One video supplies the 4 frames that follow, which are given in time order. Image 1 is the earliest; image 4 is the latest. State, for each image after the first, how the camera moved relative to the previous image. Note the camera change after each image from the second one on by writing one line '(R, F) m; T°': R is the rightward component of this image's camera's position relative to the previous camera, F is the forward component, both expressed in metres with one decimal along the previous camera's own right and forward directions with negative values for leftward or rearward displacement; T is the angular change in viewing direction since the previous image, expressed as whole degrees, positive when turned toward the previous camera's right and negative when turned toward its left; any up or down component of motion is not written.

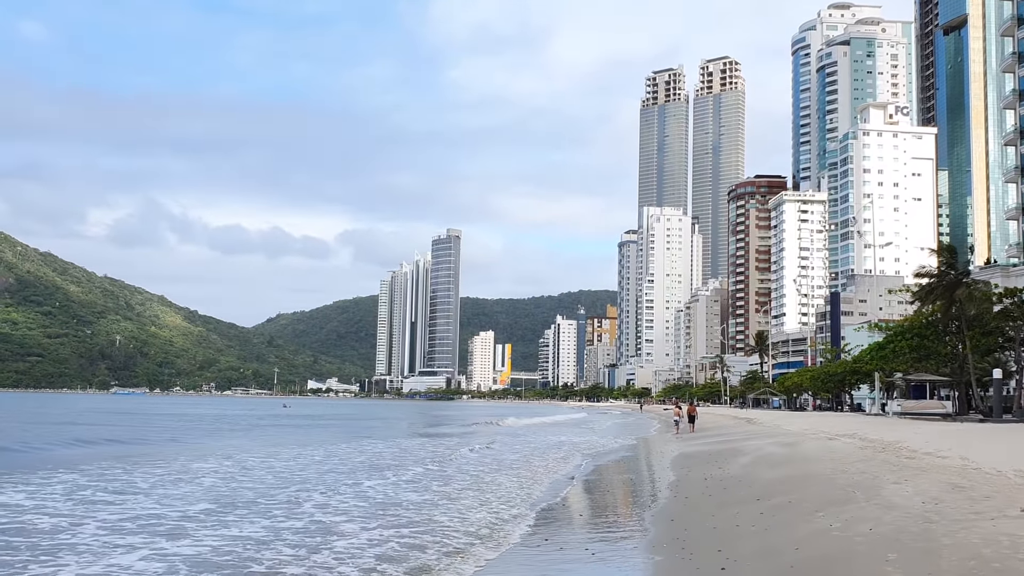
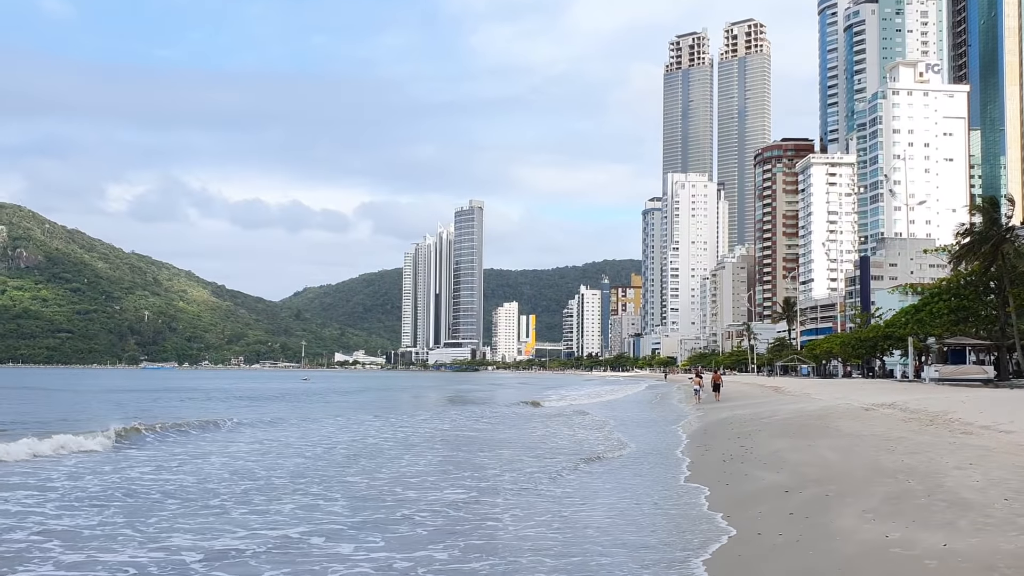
(+0.3, +1.2) m; -1°
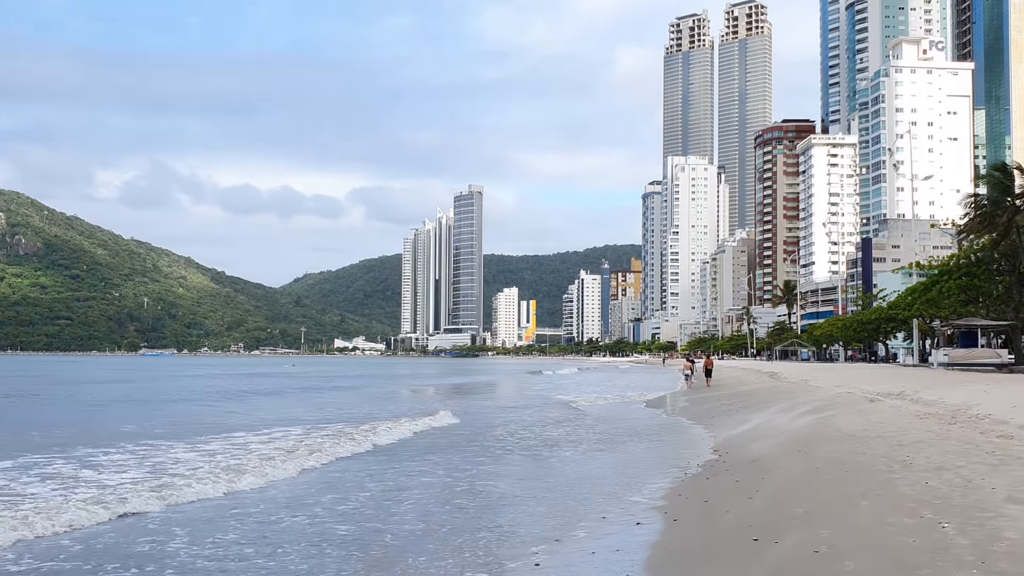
(+0.6, +1.7) m; 0°
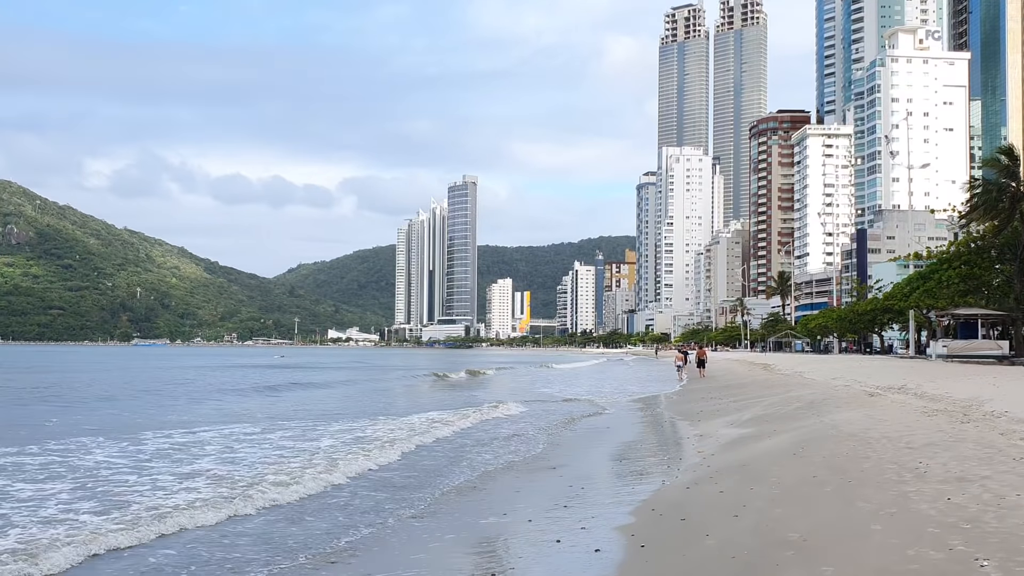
(+0.2, +0.7) m; 0°
